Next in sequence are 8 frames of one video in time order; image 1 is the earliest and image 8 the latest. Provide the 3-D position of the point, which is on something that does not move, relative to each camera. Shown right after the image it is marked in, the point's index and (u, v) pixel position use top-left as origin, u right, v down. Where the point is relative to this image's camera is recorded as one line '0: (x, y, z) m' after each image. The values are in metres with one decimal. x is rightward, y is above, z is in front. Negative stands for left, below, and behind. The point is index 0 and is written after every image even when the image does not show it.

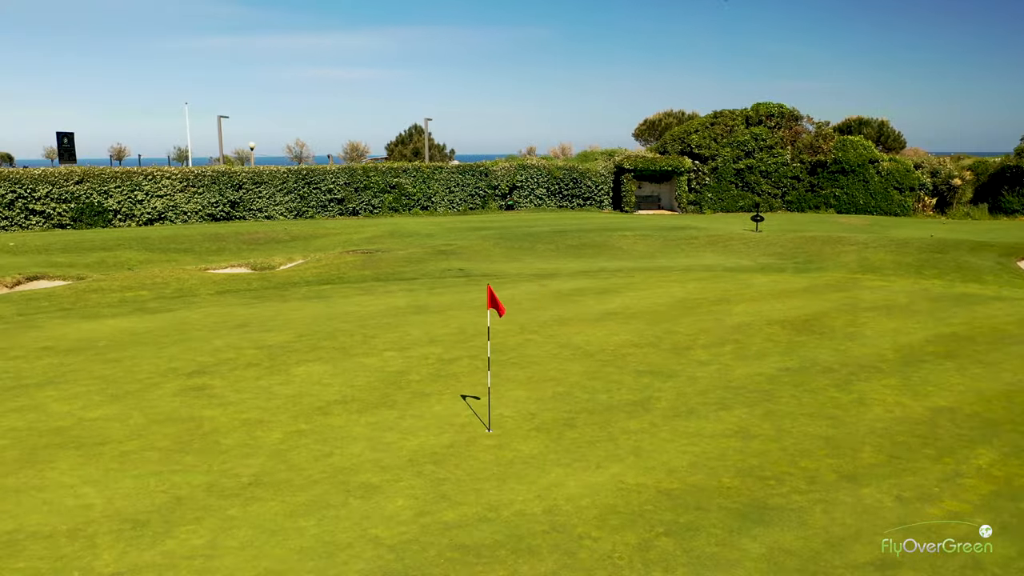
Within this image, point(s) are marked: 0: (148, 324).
0: (-7.7, -0.7, +17.6) m
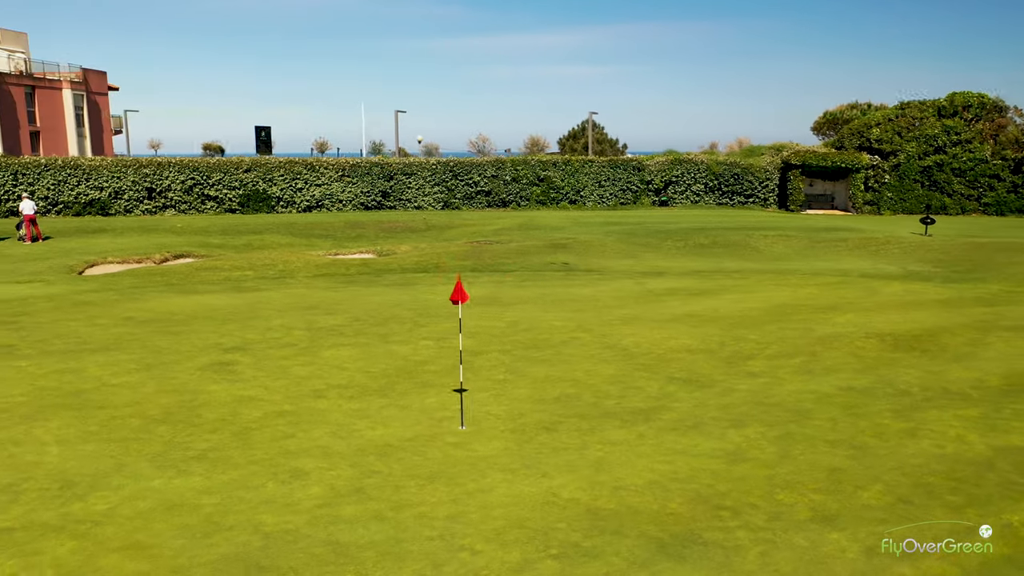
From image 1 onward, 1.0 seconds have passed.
0: (-6.3, -0.3, +18.7) m
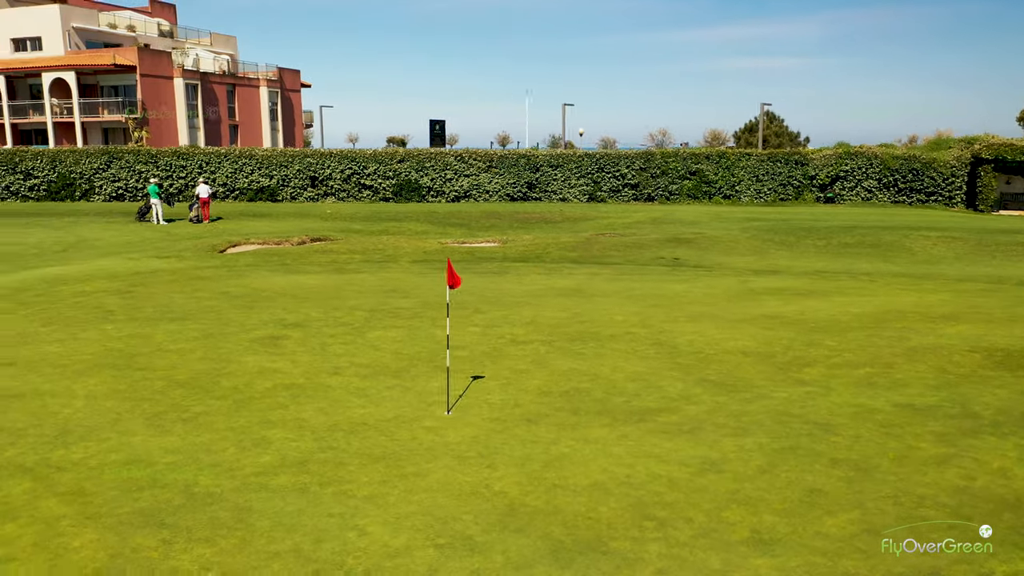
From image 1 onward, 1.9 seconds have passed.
0: (-4.4, +0.2, +19.7) m
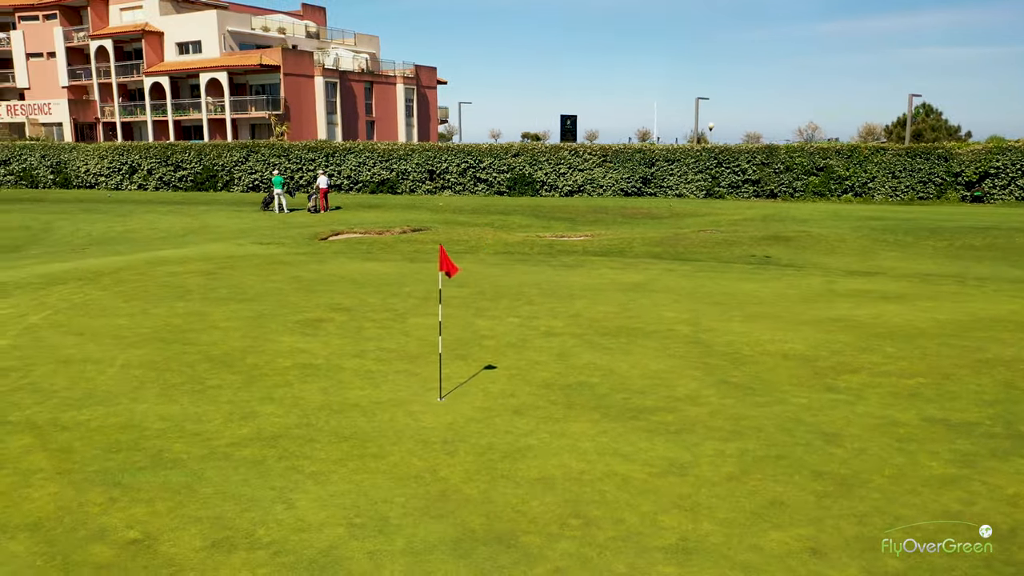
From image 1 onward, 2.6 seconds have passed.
0: (-2.8, +0.5, +20.2) m
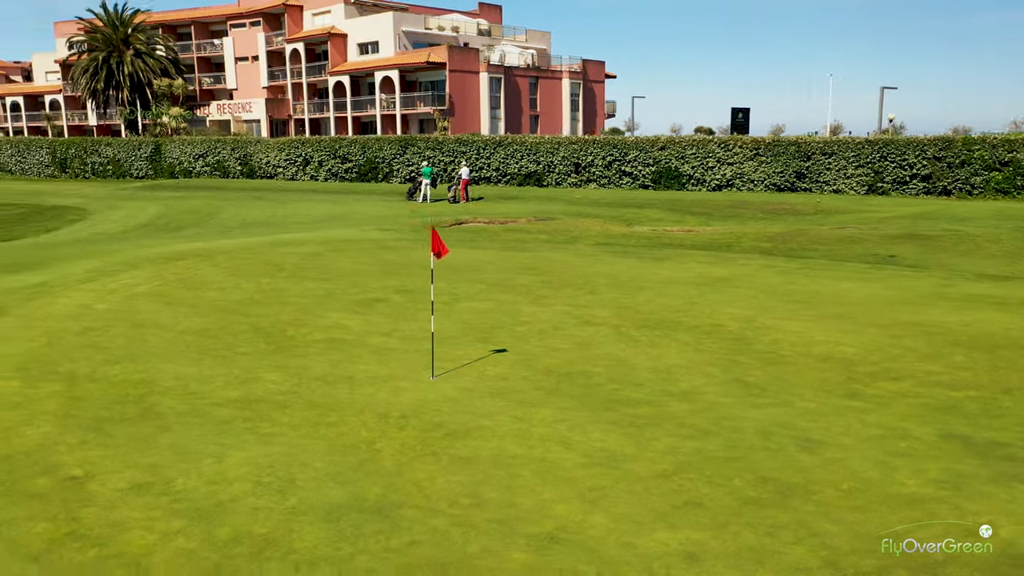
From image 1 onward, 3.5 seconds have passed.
0: (-0.6, +0.8, +20.5) m
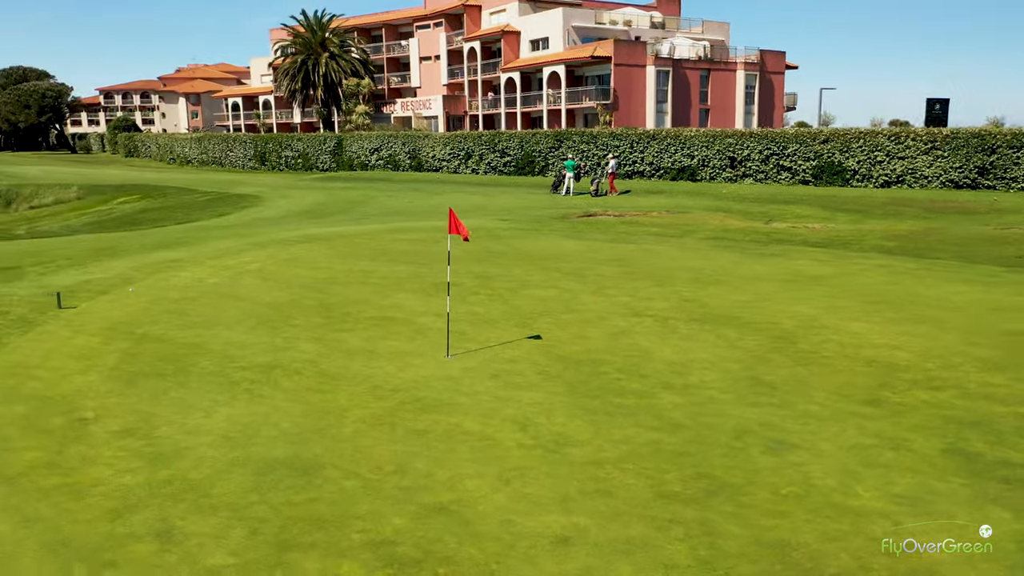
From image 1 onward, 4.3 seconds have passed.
0: (+1.8, +1.0, +20.5) m
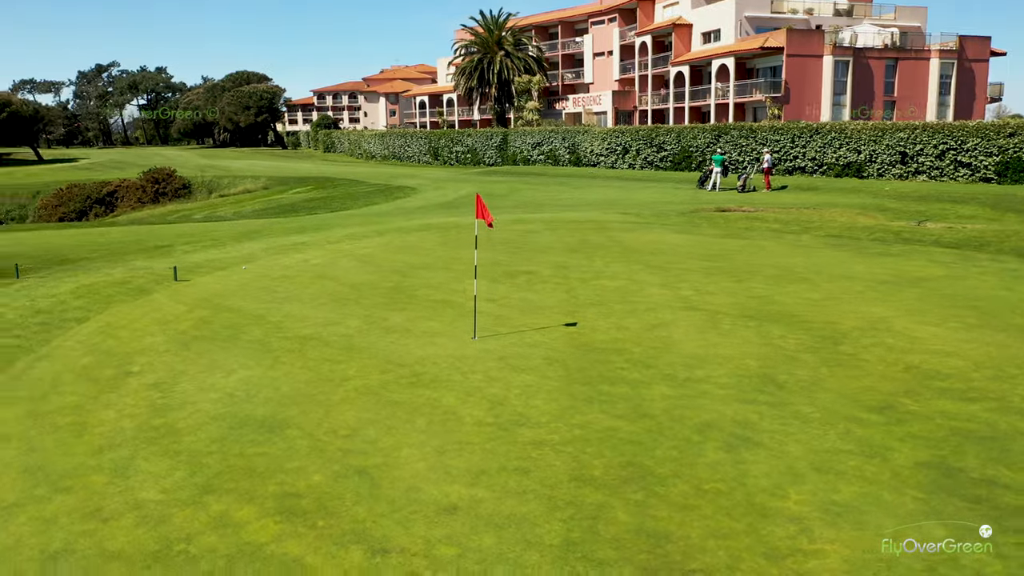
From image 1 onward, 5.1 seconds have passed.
0: (+4.2, +1.1, +19.9) m
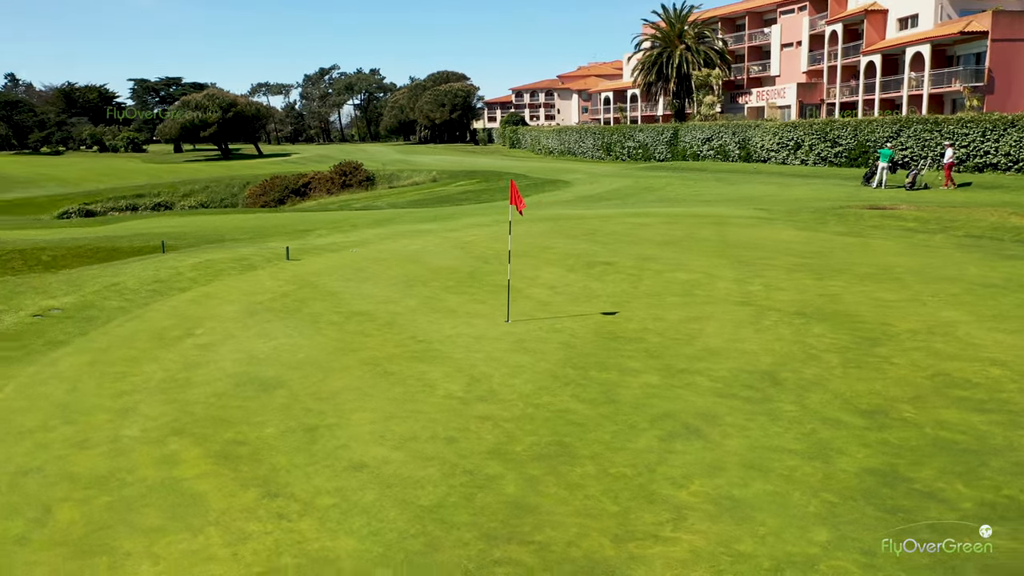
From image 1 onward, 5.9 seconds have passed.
0: (+6.6, +1.1, +18.9) m
